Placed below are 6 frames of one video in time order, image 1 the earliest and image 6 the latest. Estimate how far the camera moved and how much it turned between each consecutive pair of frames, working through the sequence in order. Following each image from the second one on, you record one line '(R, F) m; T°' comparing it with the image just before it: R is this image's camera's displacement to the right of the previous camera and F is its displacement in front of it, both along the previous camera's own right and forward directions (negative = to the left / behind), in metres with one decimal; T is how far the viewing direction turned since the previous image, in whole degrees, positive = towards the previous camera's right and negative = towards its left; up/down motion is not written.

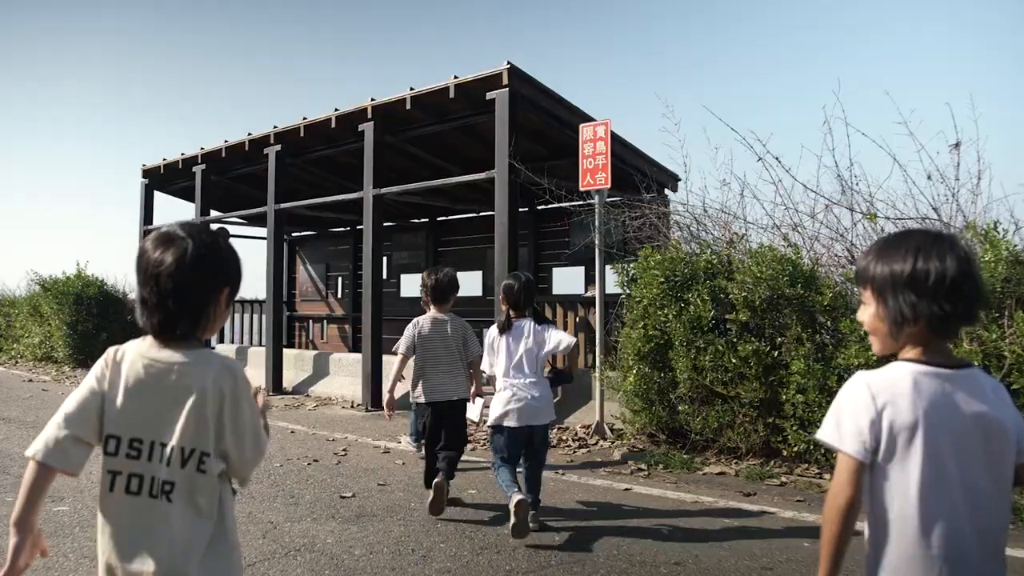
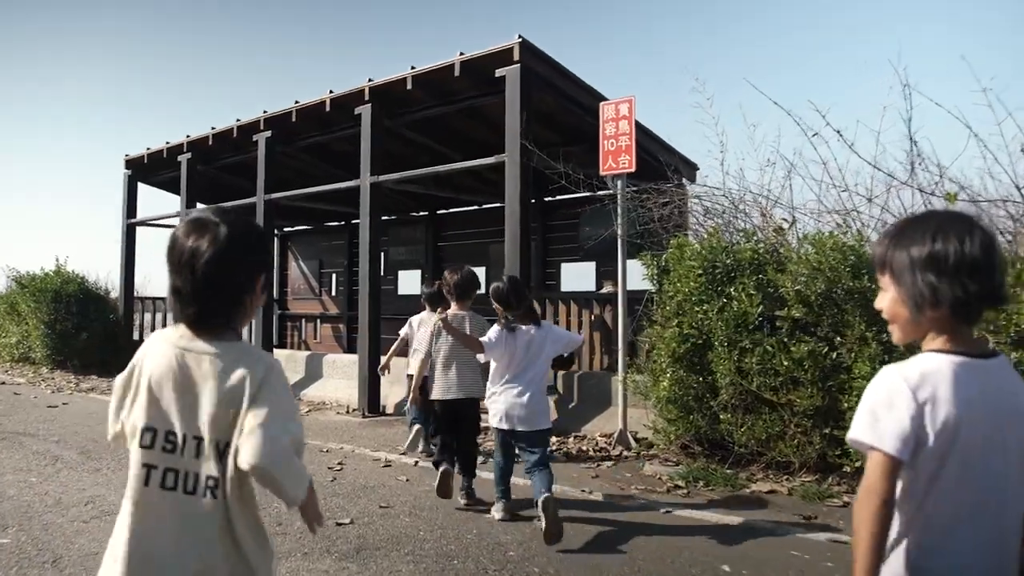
(-0.2, +0.8) m; 0°
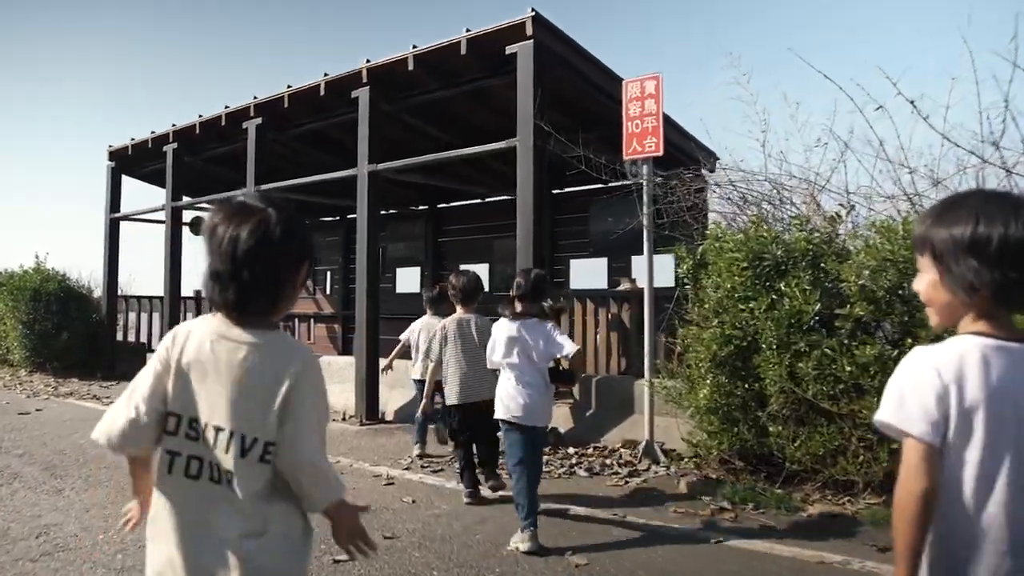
(-0.2, +0.7) m; 0°
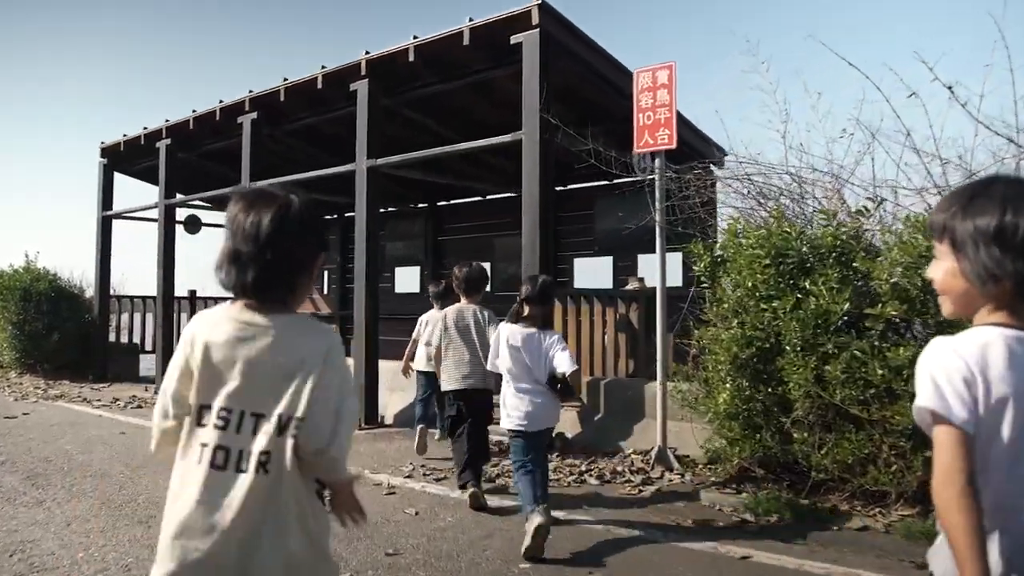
(-0.1, +0.3) m; 0°
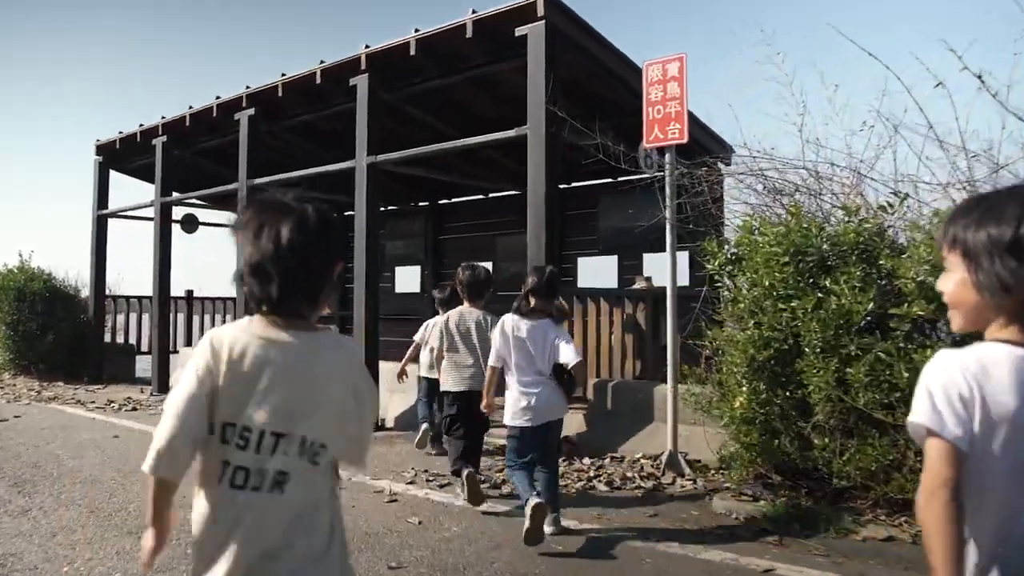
(-0.1, +0.2) m; 0°
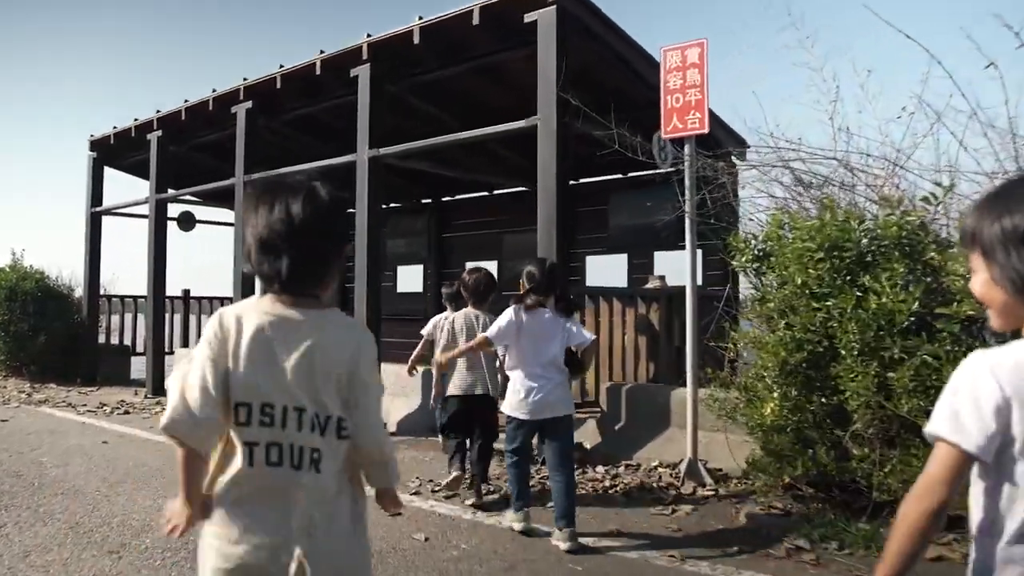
(-0.1, +0.4) m; 0°
